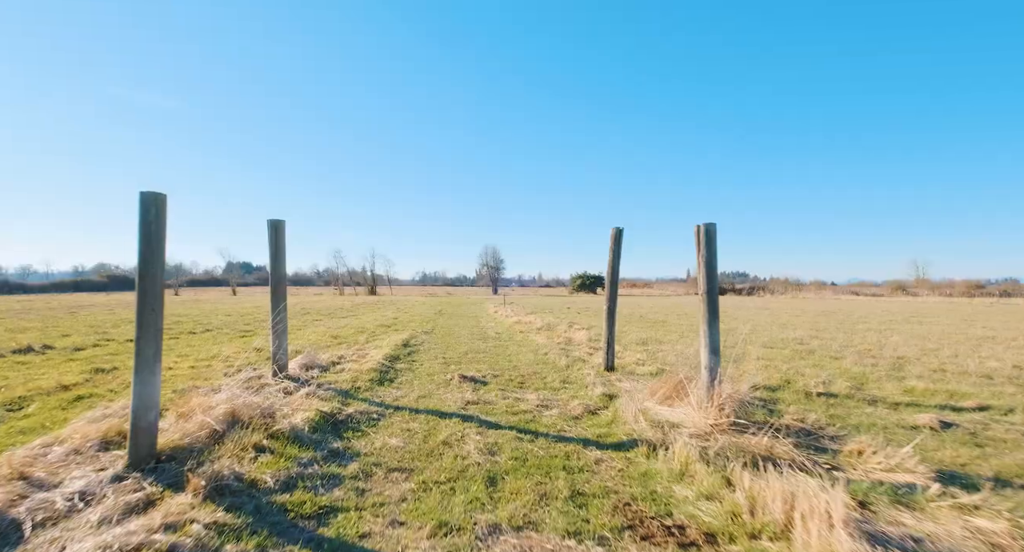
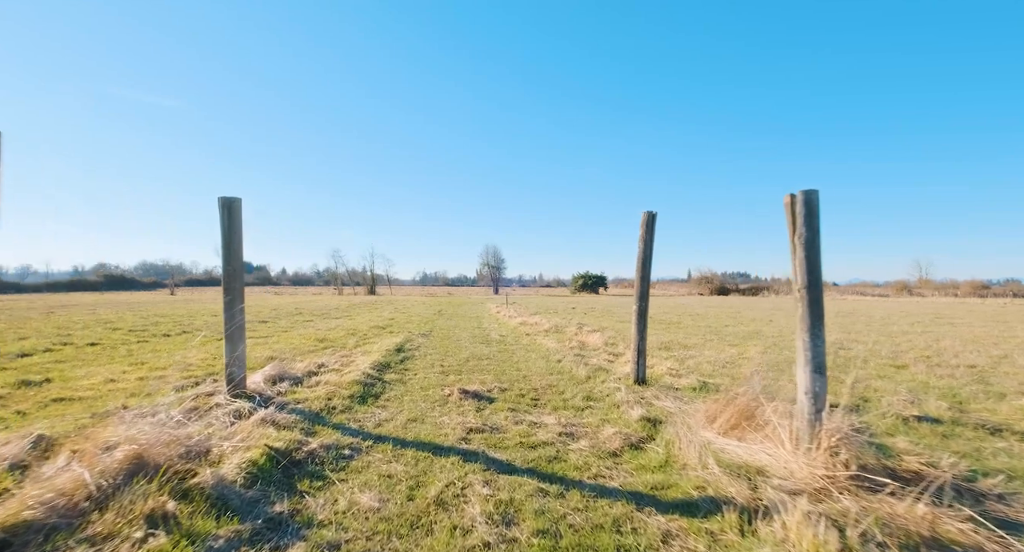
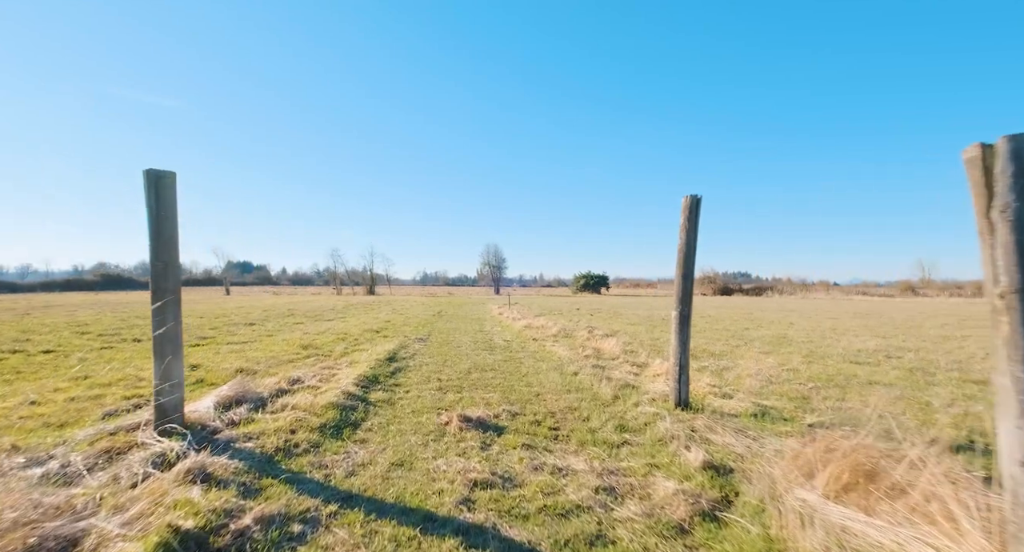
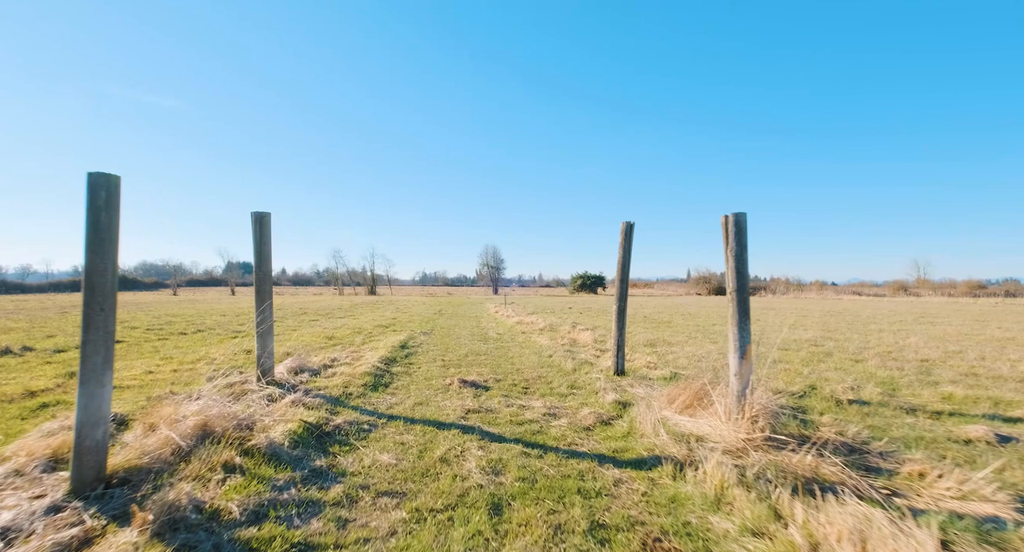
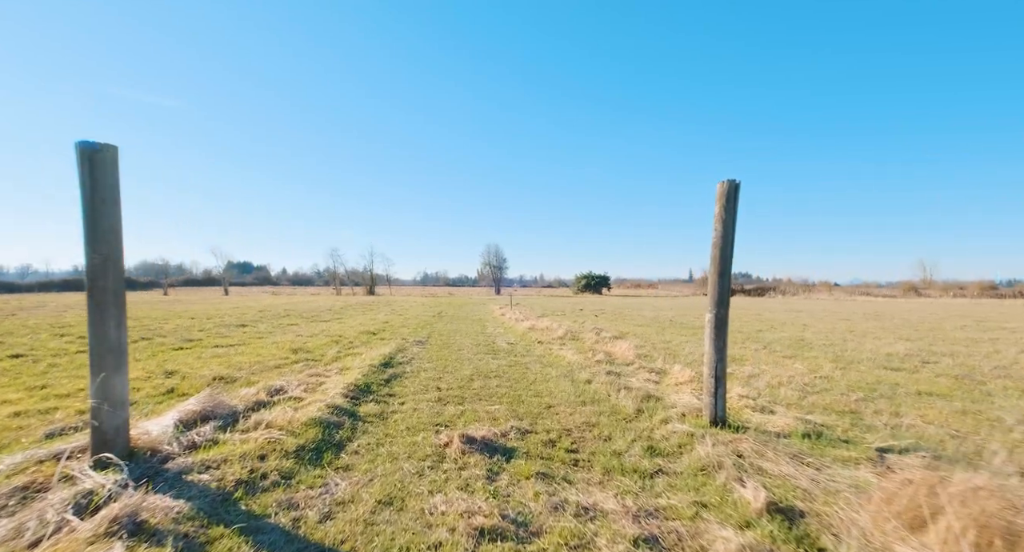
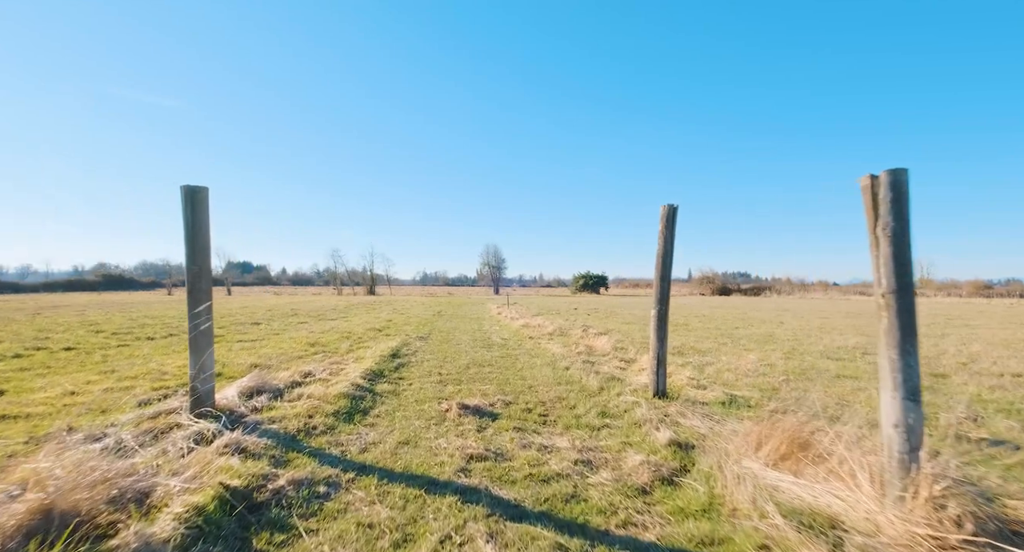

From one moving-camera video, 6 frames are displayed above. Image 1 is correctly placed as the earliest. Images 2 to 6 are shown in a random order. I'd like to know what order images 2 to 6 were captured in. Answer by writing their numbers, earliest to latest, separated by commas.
4, 2, 6, 3, 5
